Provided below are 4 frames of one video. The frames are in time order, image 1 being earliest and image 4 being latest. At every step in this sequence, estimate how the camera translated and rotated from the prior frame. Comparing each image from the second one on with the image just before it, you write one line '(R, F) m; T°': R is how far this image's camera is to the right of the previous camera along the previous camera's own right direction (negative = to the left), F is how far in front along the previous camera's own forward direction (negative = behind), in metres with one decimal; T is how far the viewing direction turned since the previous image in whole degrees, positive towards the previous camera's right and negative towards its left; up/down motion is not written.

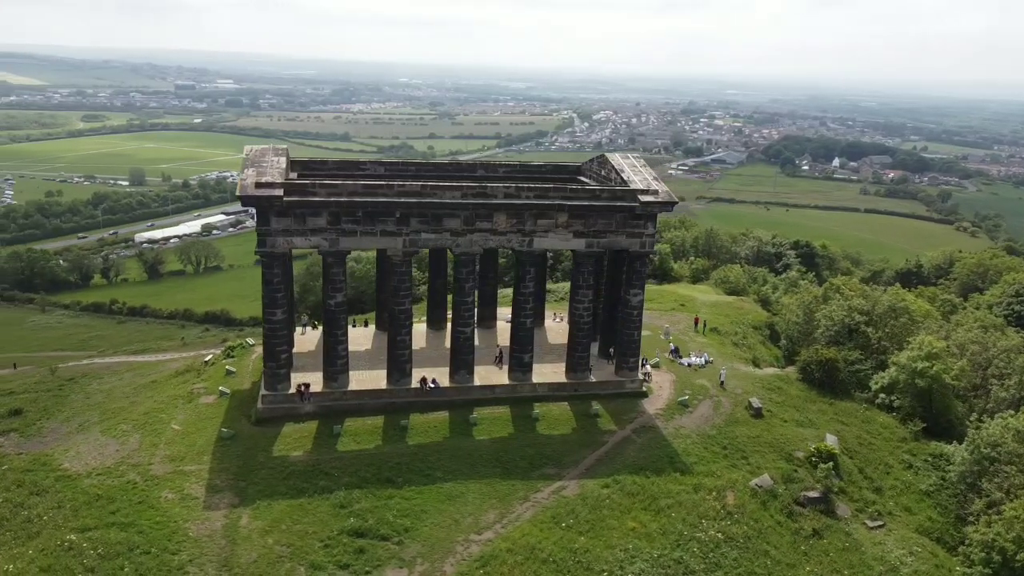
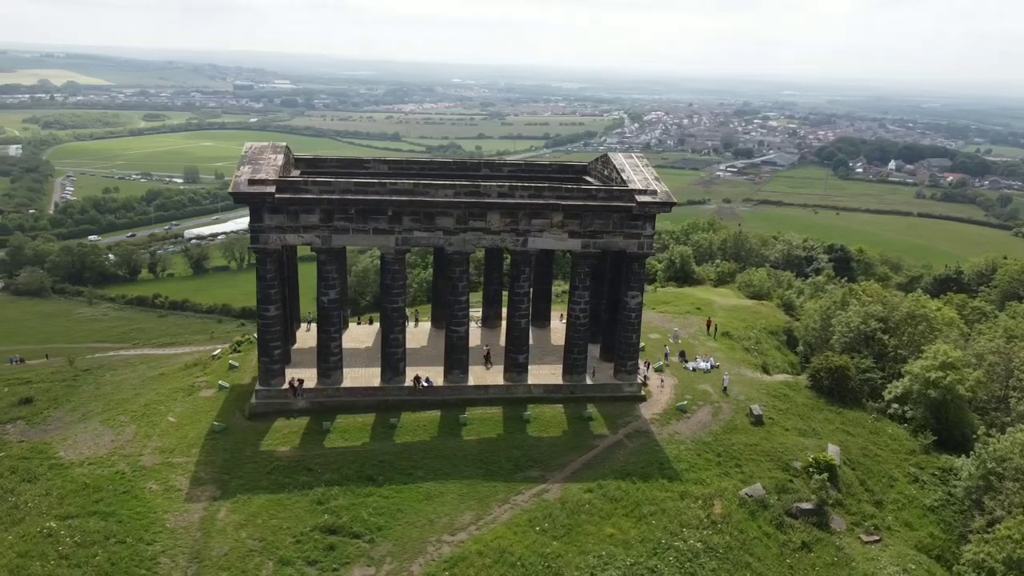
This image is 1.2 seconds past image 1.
(+2.3, +0.4) m; -4°
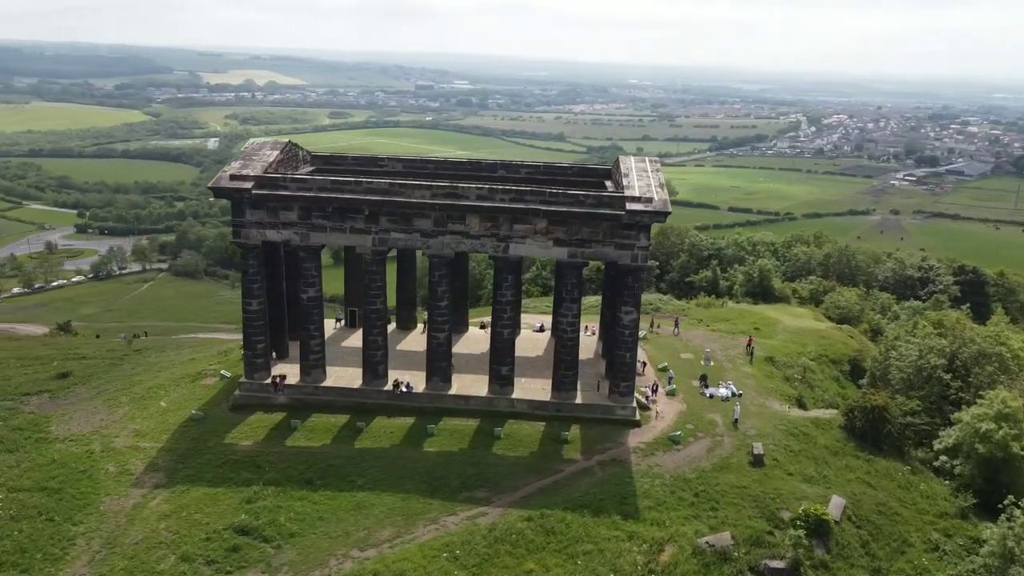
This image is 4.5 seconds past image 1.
(+7.1, +2.5) m; -12°
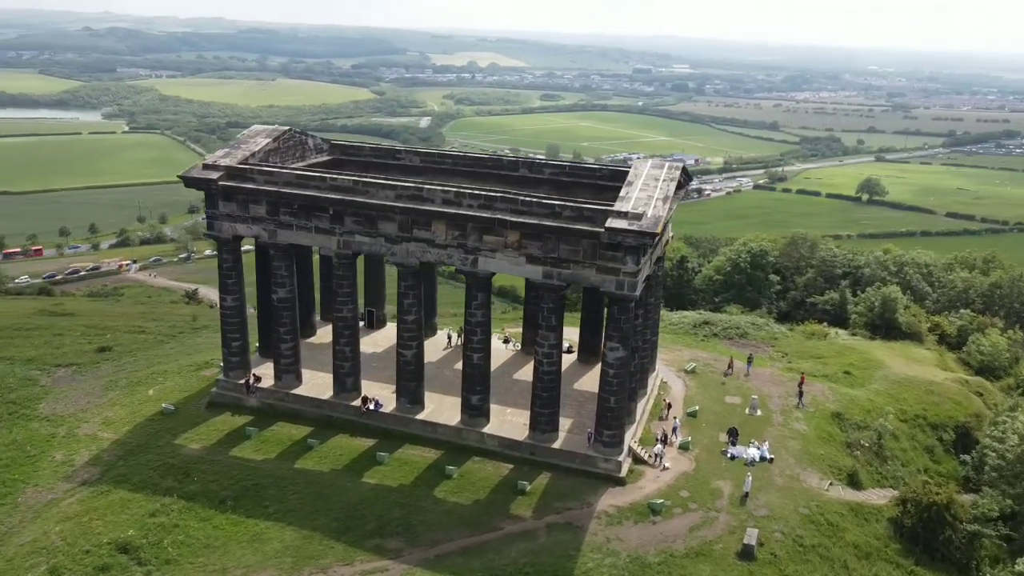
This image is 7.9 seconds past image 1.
(+7.7, +5.3) m; -14°
